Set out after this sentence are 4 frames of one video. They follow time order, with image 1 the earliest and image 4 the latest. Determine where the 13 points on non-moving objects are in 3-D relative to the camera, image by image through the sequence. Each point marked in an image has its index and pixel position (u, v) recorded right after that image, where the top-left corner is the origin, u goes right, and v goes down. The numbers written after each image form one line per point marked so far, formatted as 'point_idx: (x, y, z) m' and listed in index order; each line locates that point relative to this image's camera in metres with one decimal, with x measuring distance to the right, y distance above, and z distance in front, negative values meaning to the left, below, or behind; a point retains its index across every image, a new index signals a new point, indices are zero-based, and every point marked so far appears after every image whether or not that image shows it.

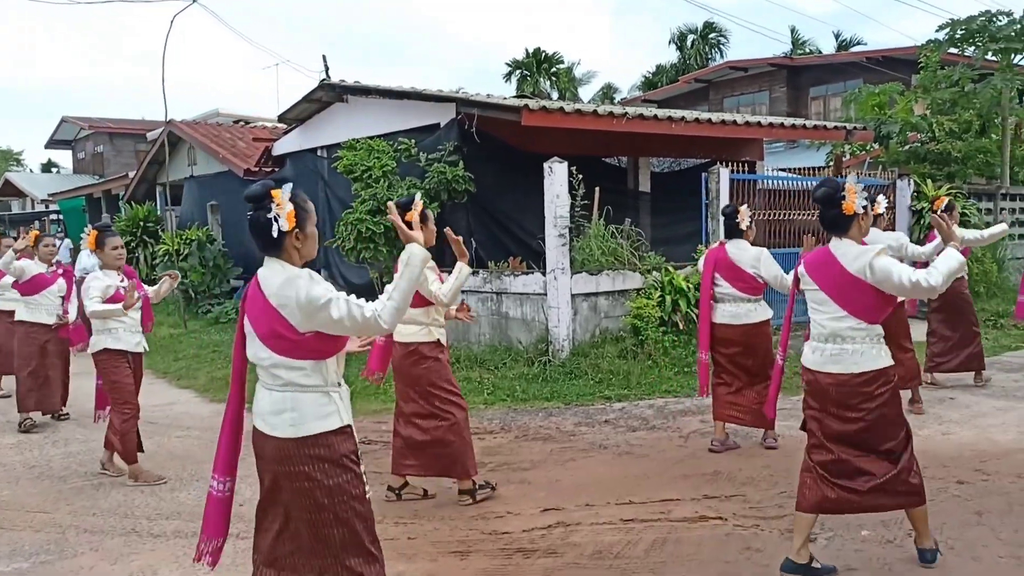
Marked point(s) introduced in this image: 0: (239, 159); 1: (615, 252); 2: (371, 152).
0: (-4.1, +1.9, +13.3) m
1: (+1.0, +0.3, +8.2) m
2: (-1.5, +1.5, +9.5) m
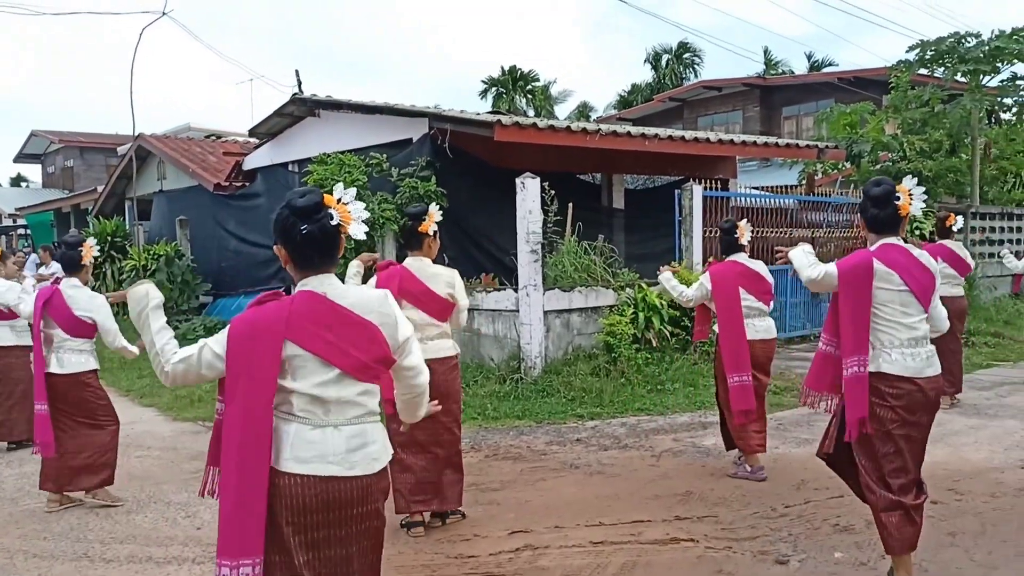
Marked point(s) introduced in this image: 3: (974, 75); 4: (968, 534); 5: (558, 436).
0: (-4.5, +1.7, +13.1) m
1: (+0.7, +0.2, +8.2) m
2: (-1.8, +1.3, +9.4) m
3: (+6.2, +2.8, +11.8) m
4: (+2.2, -1.2, +4.2) m
5: (+0.3, -1.1, +6.4) m
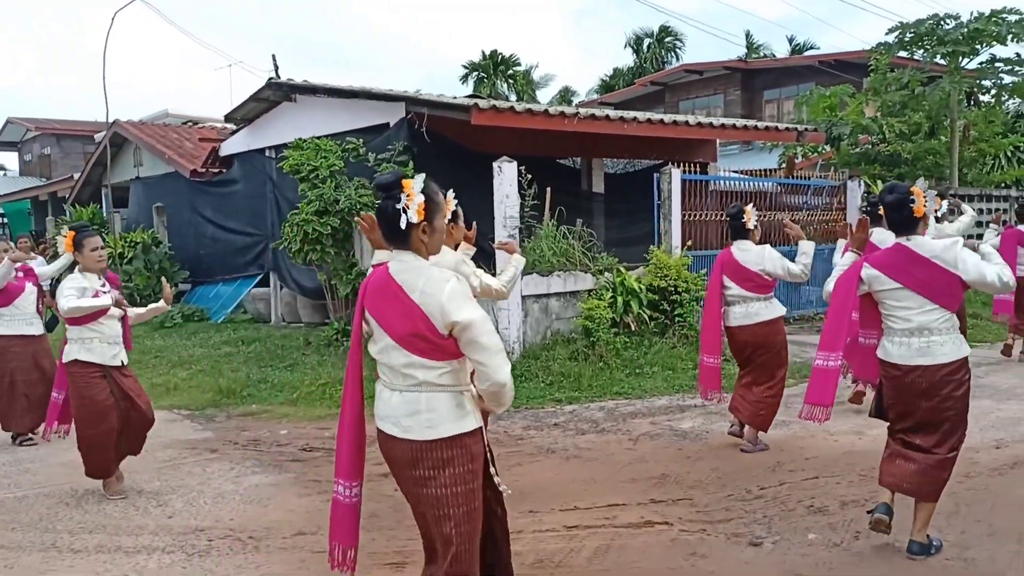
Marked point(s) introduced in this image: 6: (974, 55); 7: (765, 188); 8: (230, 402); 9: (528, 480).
0: (-4.8, +1.9, +13.0) m
1: (+0.5, +0.3, +8.1) m
2: (-2.1, +1.4, +9.3) m
3: (+5.9, +3.1, +11.8) m
4: (+2.0, -1.1, +4.2) m
5: (+0.2, -1.0, +6.4) m
6: (+6.3, +3.1, +11.9) m
7: (+3.1, +1.2, +10.7) m
8: (-2.4, -1.0, +7.5) m
9: (+0.1, -1.1, +5.0) m
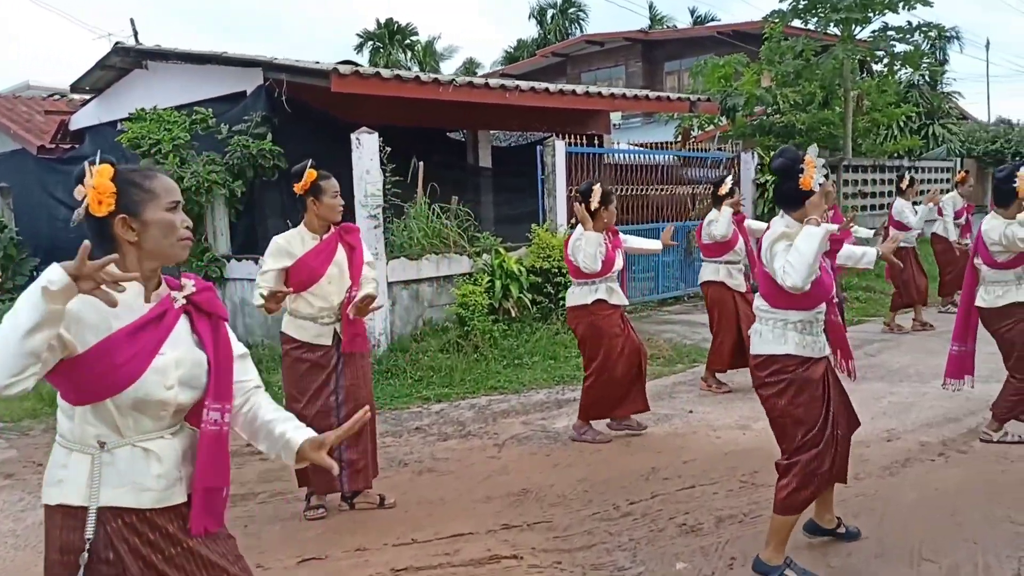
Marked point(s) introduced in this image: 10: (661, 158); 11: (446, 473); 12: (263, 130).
0: (-6.4, +2.0, +11.7) m
1: (-0.6, +0.5, +7.4) m
2: (-3.3, +1.6, +8.3) m
3: (+4.4, +3.4, +11.5) m
4: (+1.3, -1.0, +3.7) m
5: (-0.8, -0.9, +5.7) m
6: (+4.7, +3.5, +11.6) m
7: (+1.7, +1.5, +10.2) m
8: (-3.4, -0.9, +6.5) m
9: (-0.7, -1.0, +4.3) m
10: (+1.7, +1.5, +10.2) m
11: (-0.3, -1.0, +4.7) m
12: (-2.3, +1.5, +8.3) m
